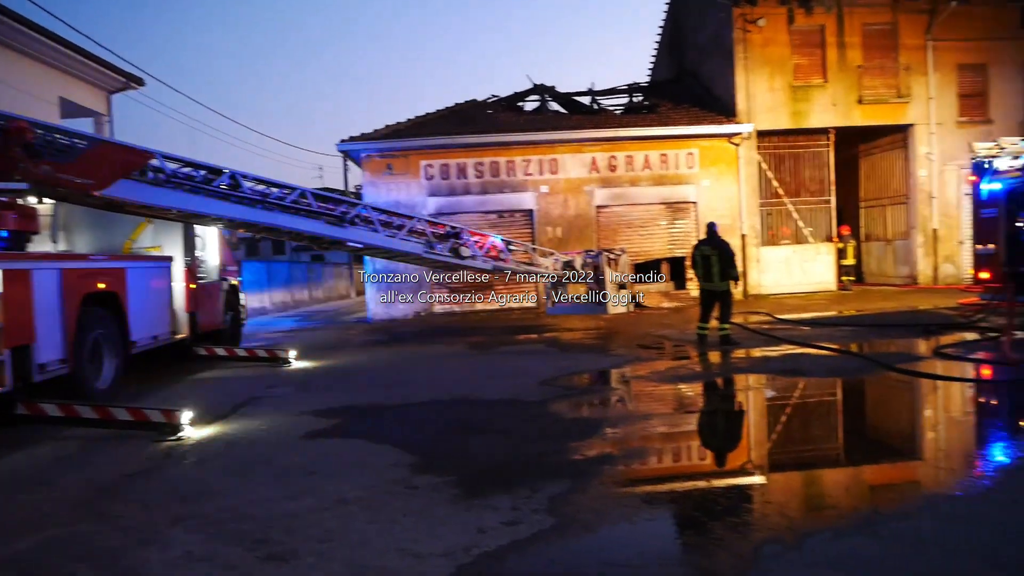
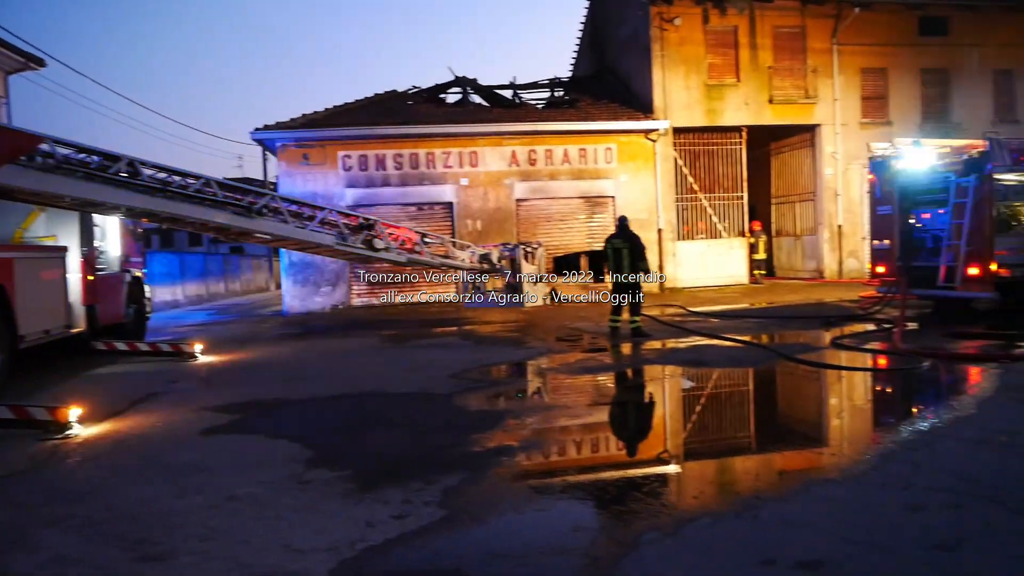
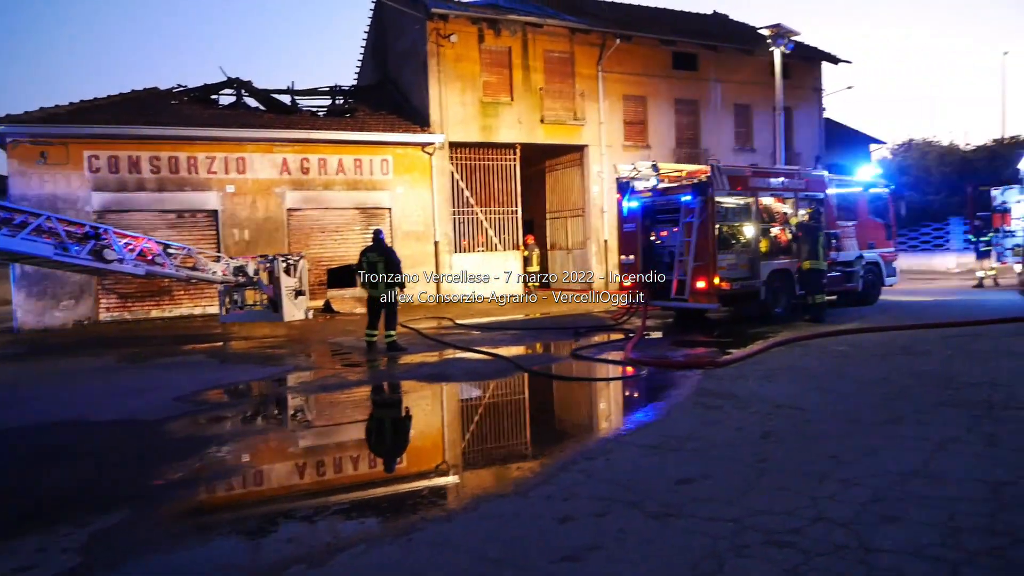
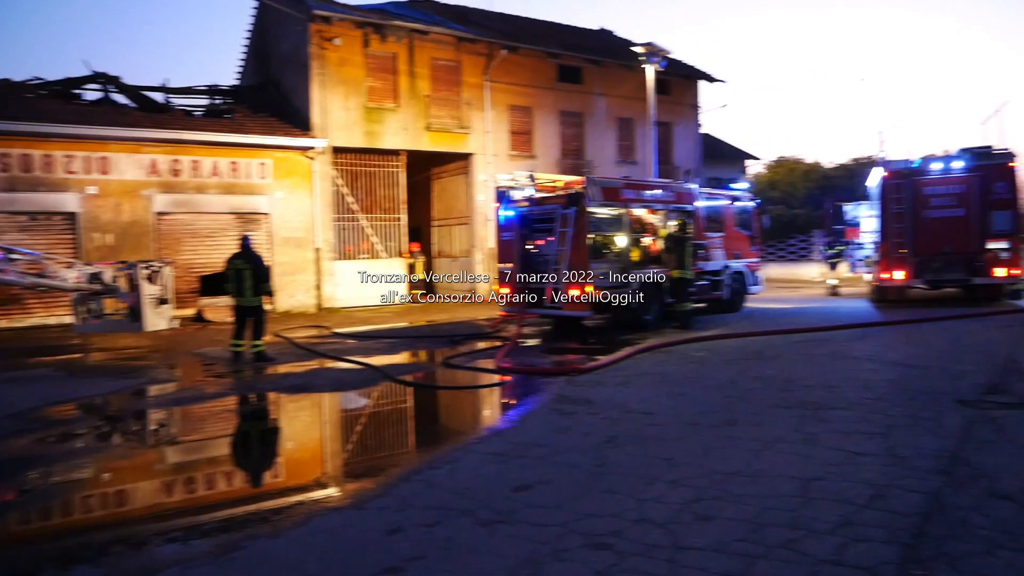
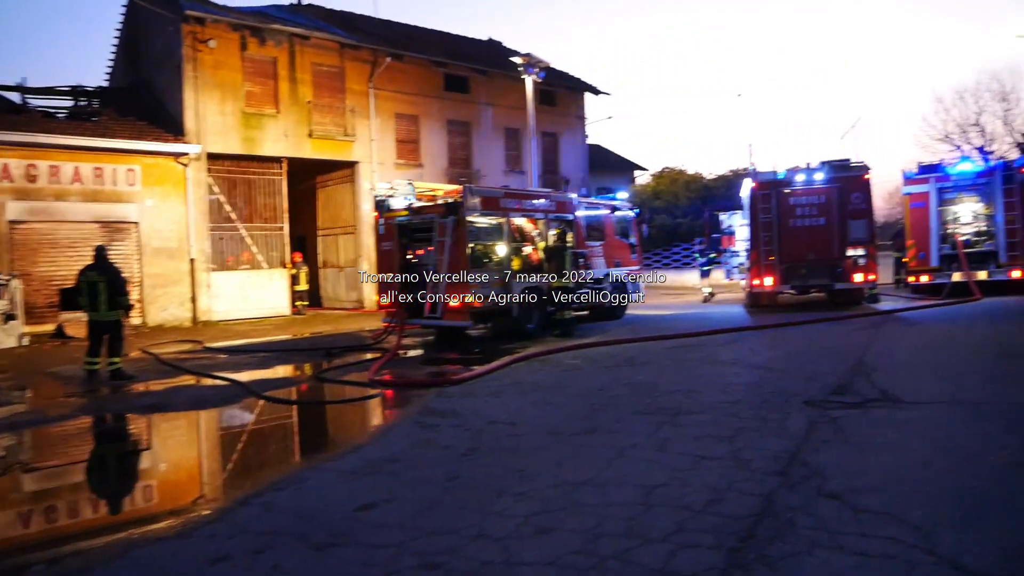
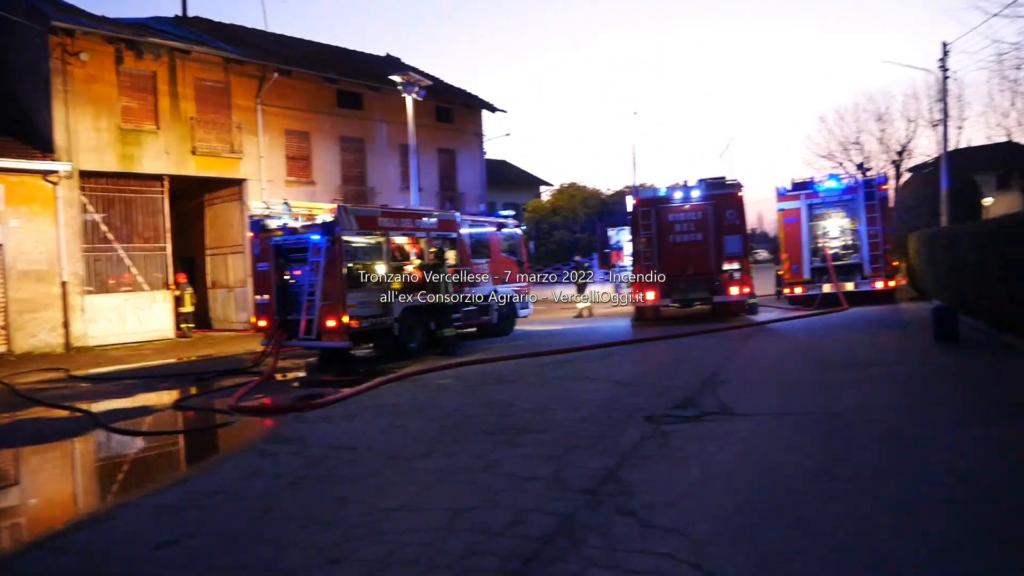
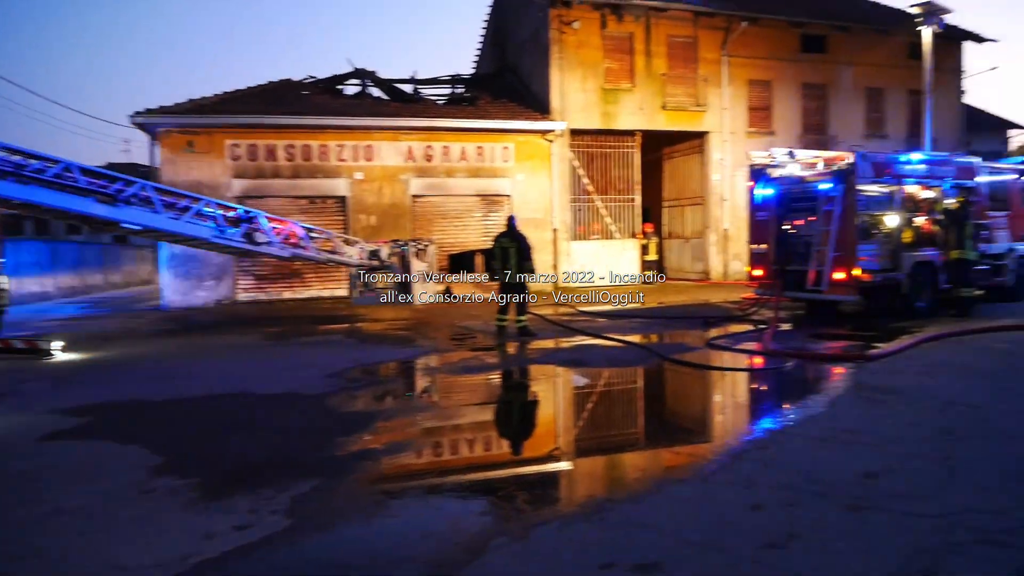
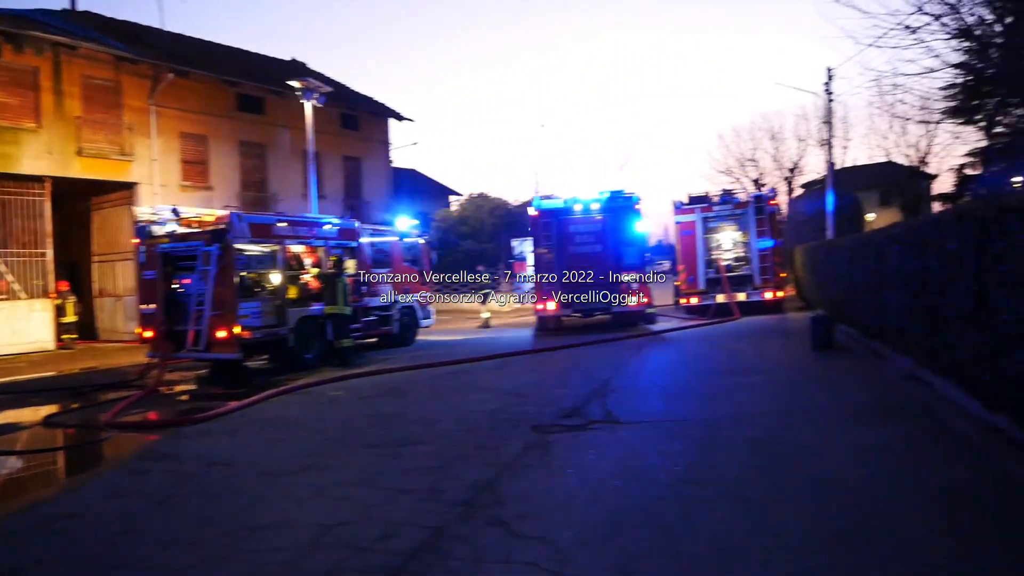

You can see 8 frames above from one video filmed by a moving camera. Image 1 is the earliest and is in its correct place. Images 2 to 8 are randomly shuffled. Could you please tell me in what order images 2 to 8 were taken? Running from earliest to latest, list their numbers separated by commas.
2, 7, 3, 4, 5, 6, 8
